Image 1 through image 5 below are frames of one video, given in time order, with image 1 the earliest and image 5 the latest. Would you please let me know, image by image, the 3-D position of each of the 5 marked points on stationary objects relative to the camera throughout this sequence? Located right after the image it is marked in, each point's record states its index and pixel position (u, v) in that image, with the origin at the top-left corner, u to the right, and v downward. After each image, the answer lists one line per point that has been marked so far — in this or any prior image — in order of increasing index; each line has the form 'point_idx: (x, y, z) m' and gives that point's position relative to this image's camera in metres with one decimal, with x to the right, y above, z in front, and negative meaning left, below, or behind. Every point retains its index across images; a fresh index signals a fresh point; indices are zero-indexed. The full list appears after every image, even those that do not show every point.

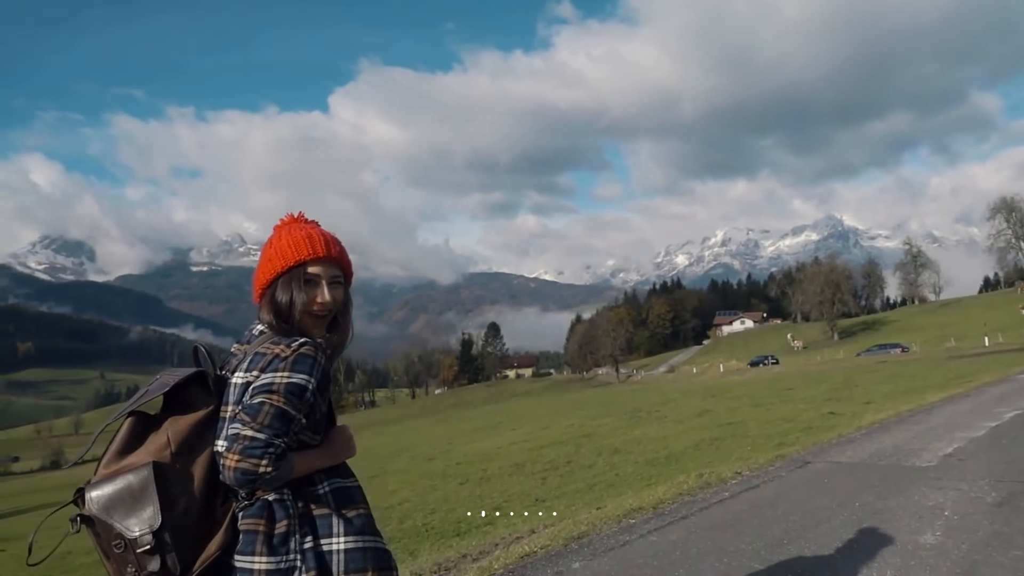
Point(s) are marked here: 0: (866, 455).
0: (+5.2, -2.4, +11.7) m
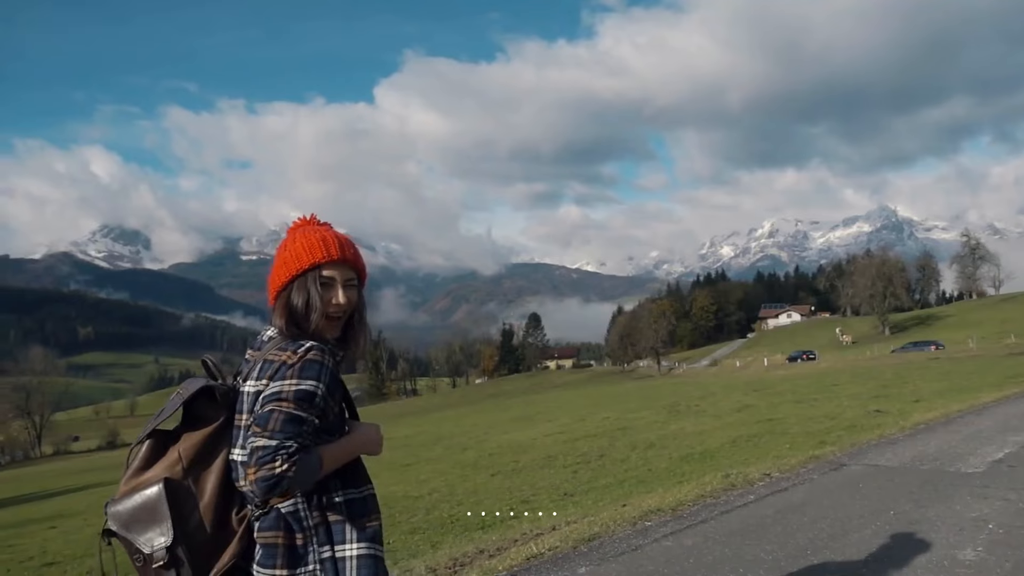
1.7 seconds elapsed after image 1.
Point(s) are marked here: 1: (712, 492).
0: (+5.4, -2.3, +10.9) m
1: (+2.4, -2.5, +9.6) m
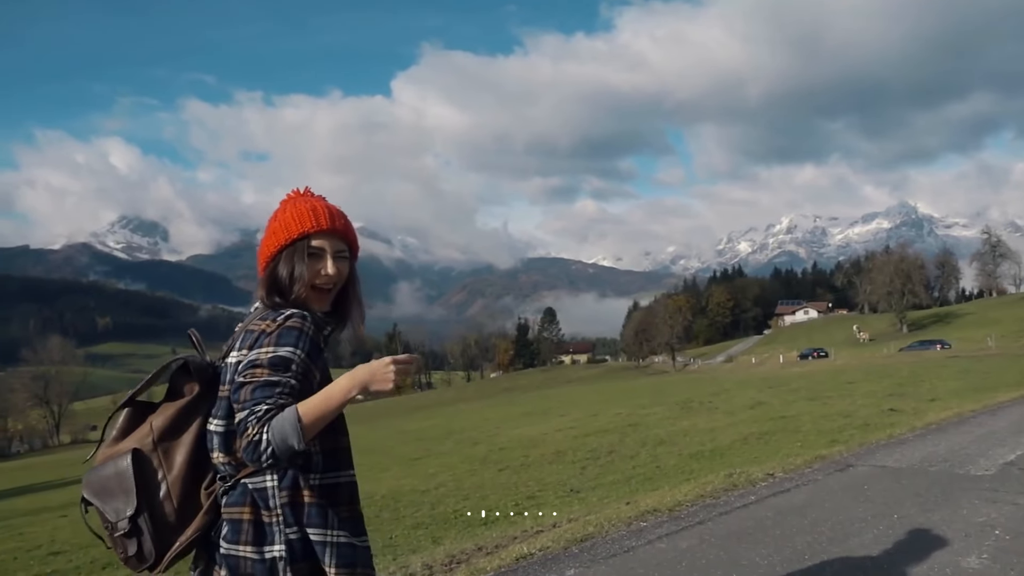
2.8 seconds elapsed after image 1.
0: (+5.4, -2.3, +10.6) m
1: (+2.3, -2.4, +9.4) m
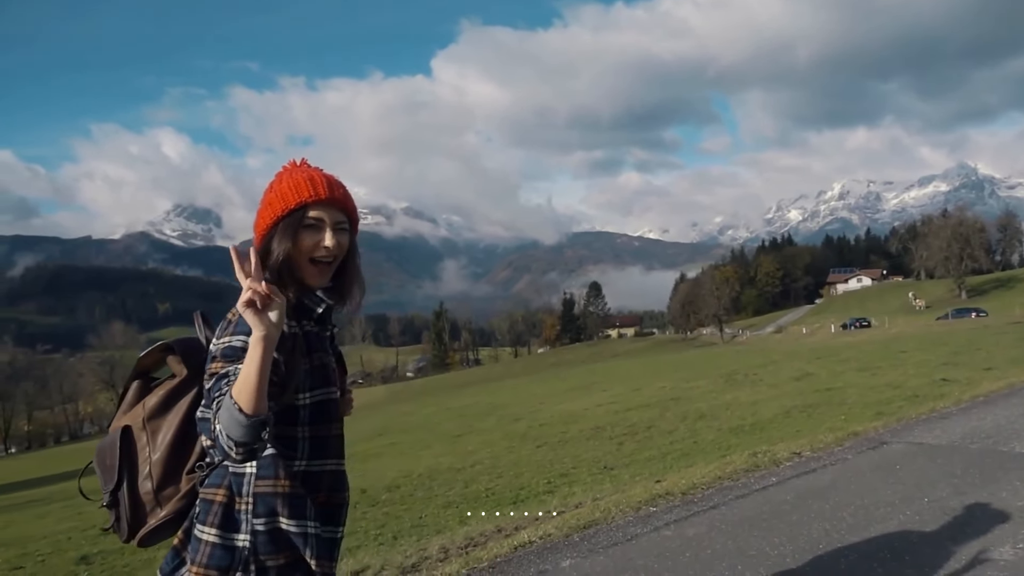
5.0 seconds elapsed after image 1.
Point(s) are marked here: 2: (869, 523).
0: (+5.5, -1.8, +9.9) m
1: (+2.4, -2.0, +8.9) m
2: (+2.9, -1.9, +6.5) m
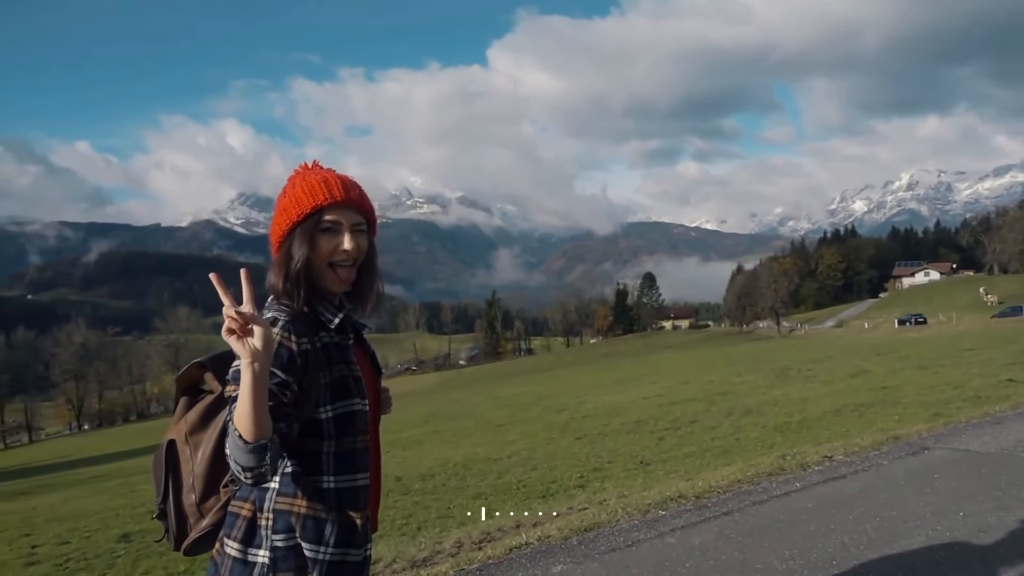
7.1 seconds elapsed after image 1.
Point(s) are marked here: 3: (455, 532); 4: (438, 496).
0: (+5.7, -1.7, +9.1) m
1: (+2.5, -1.9, +8.3) m
2: (+2.8, -1.8, +5.9) m
3: (-0.9, -3.9, +12.7) m
4: (-1.7, -4.9, +18.9) m
